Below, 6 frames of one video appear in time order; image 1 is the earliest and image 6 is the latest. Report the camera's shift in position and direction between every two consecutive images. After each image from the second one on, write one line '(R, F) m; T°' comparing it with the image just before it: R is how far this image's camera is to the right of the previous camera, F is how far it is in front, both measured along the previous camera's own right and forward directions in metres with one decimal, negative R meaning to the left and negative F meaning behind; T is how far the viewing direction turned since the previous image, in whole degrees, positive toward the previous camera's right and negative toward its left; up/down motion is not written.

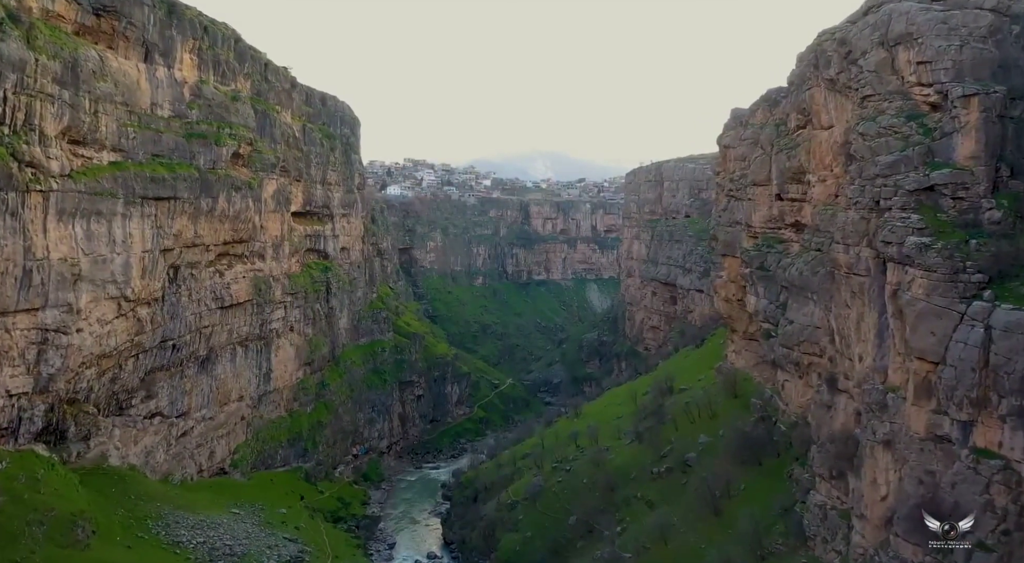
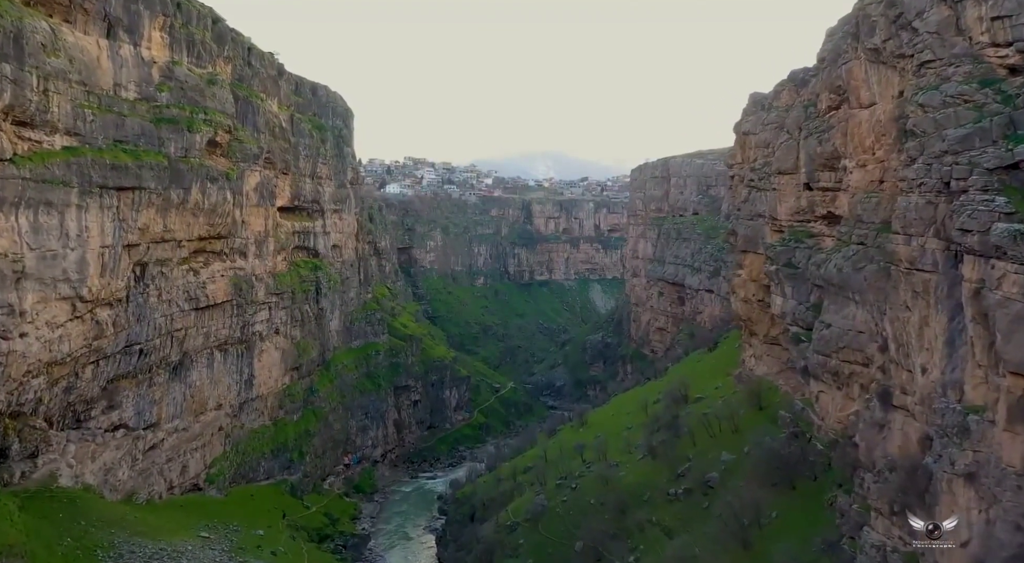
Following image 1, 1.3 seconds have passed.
(+0.1, +3.8) m; 0°
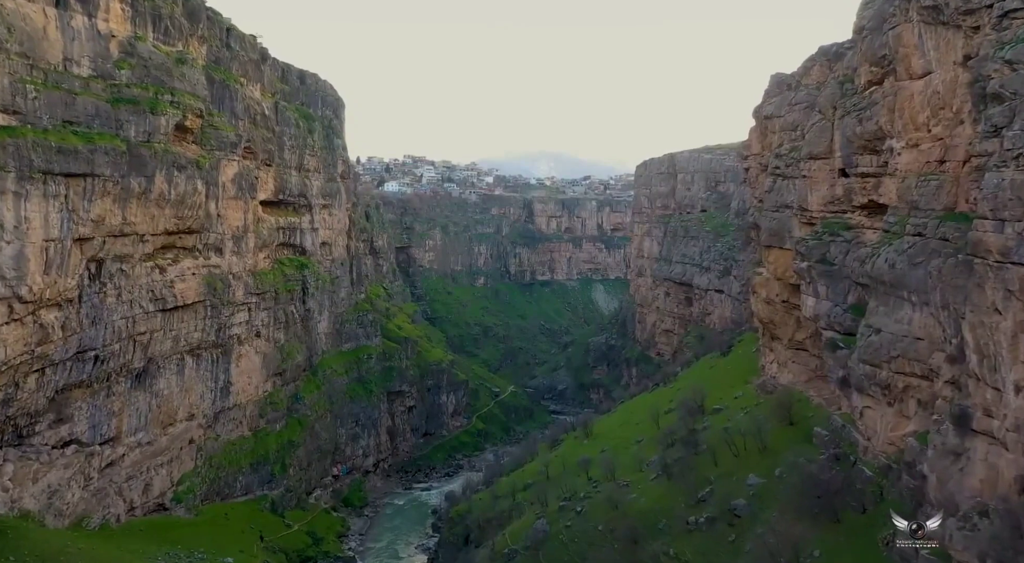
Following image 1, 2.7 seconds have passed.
(+0.2, +4.0) m; 0°
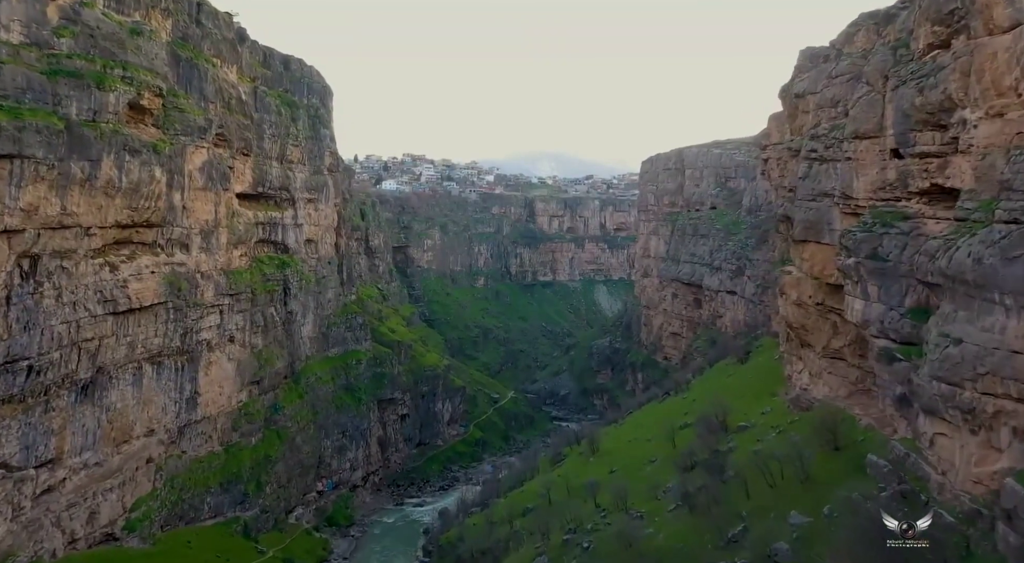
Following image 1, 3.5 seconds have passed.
(+0.2, +4.6) m; 0°
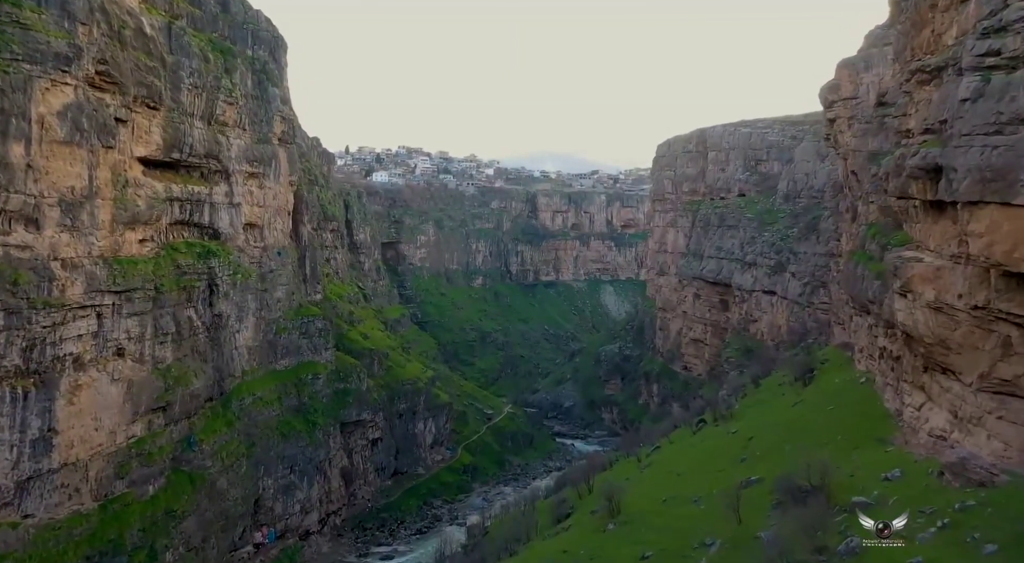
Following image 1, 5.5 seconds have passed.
(+0.6, +12.5) m; 0°
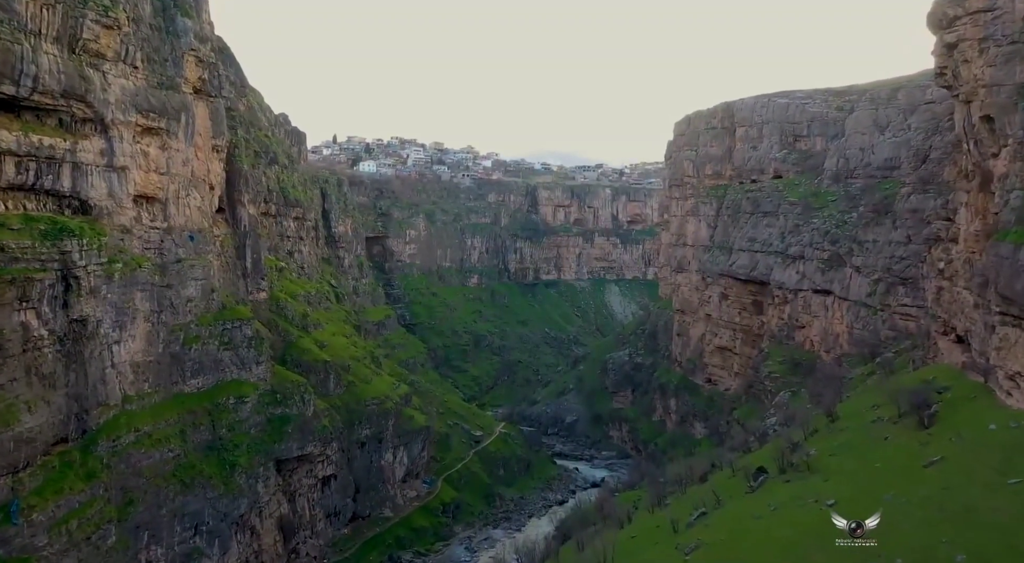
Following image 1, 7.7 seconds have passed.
(+0.7, +12.7) m; 0°
